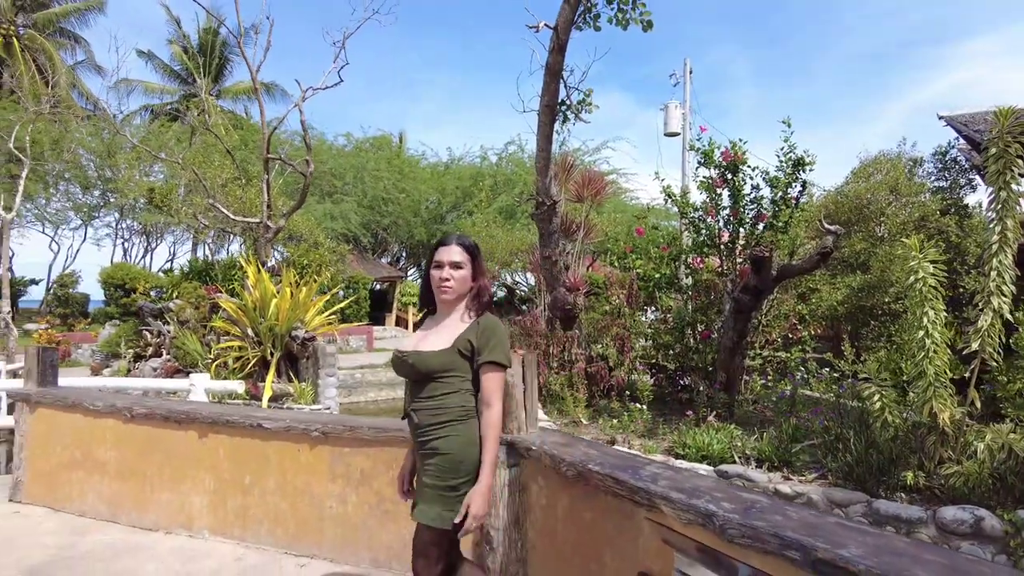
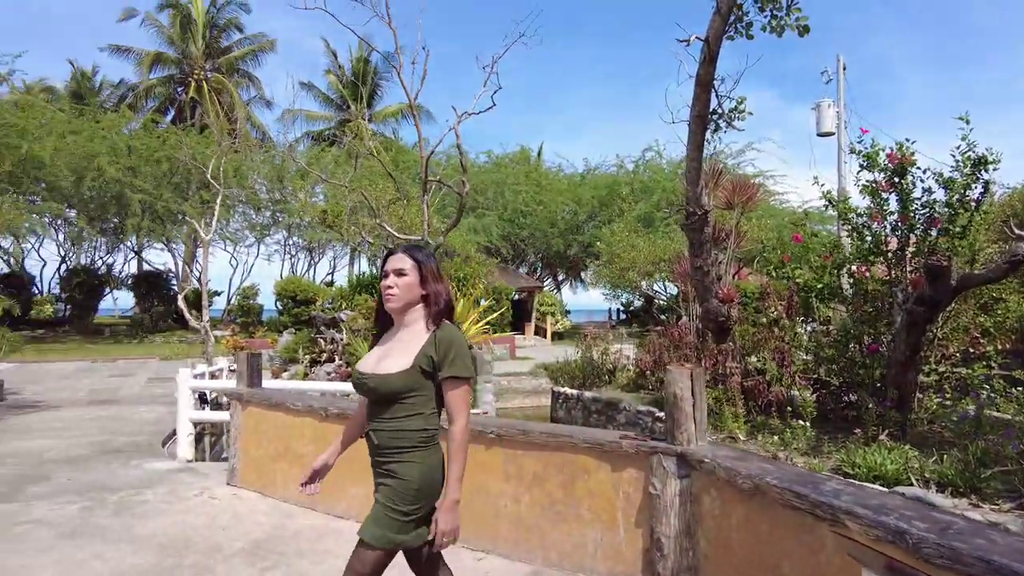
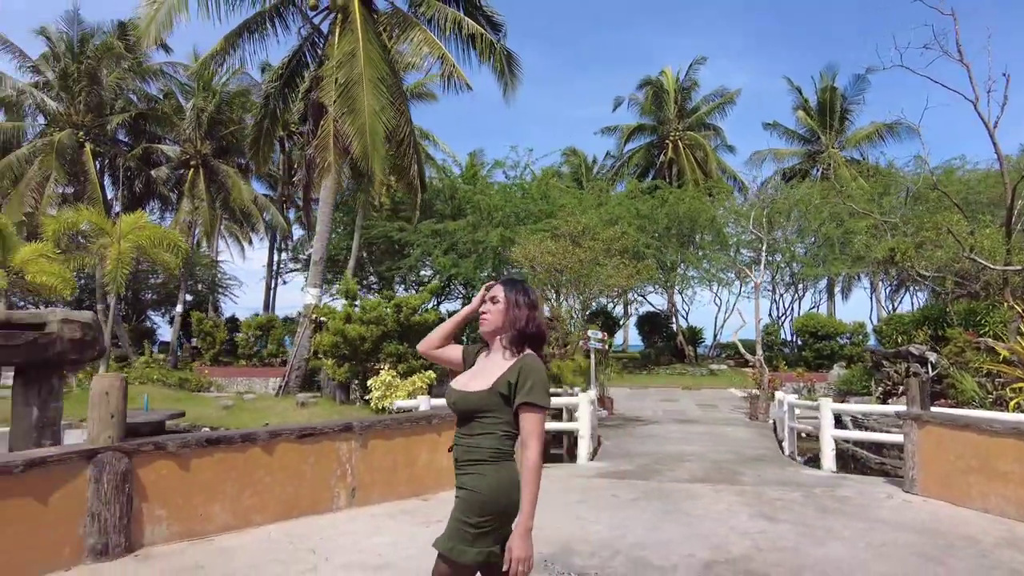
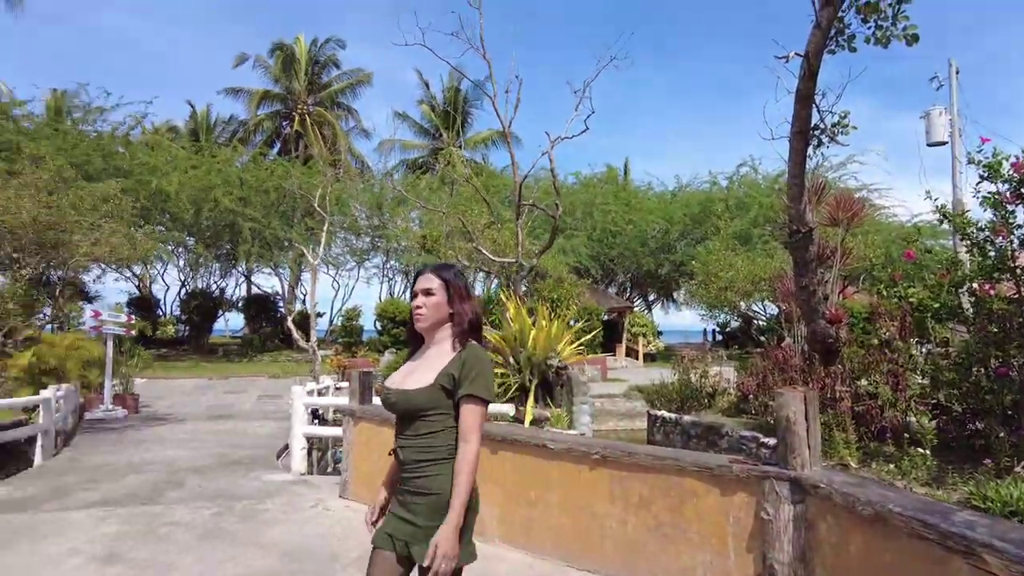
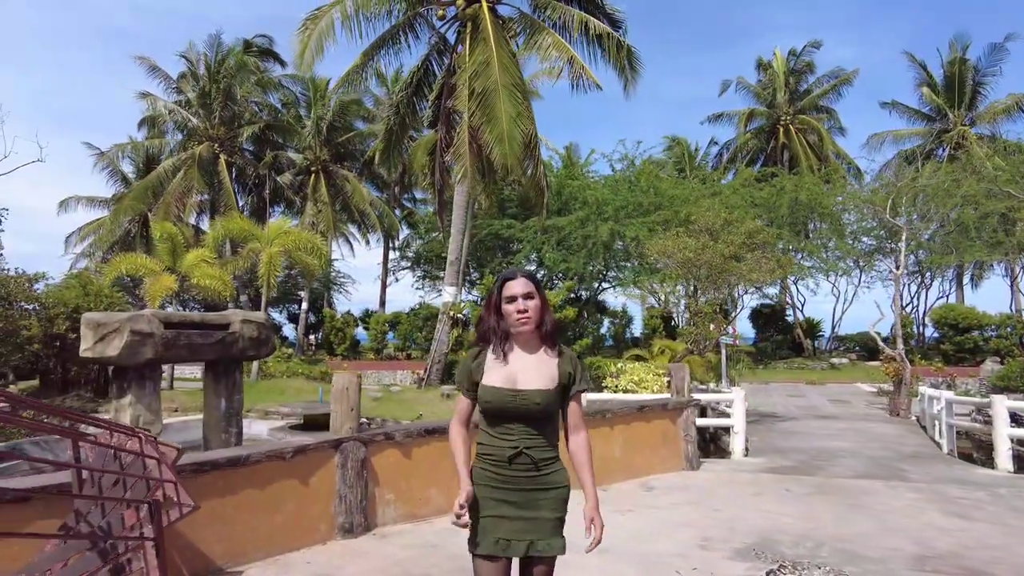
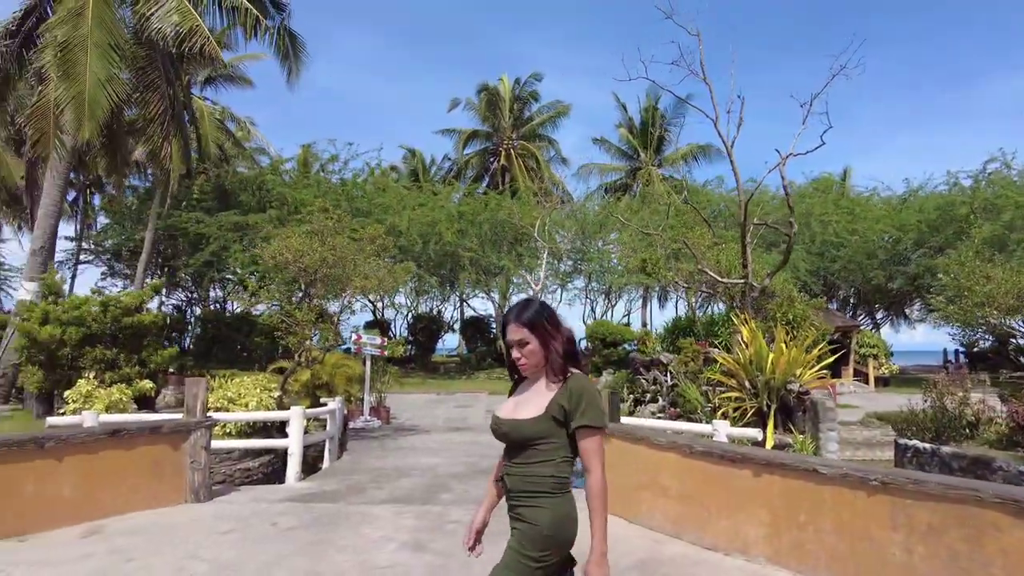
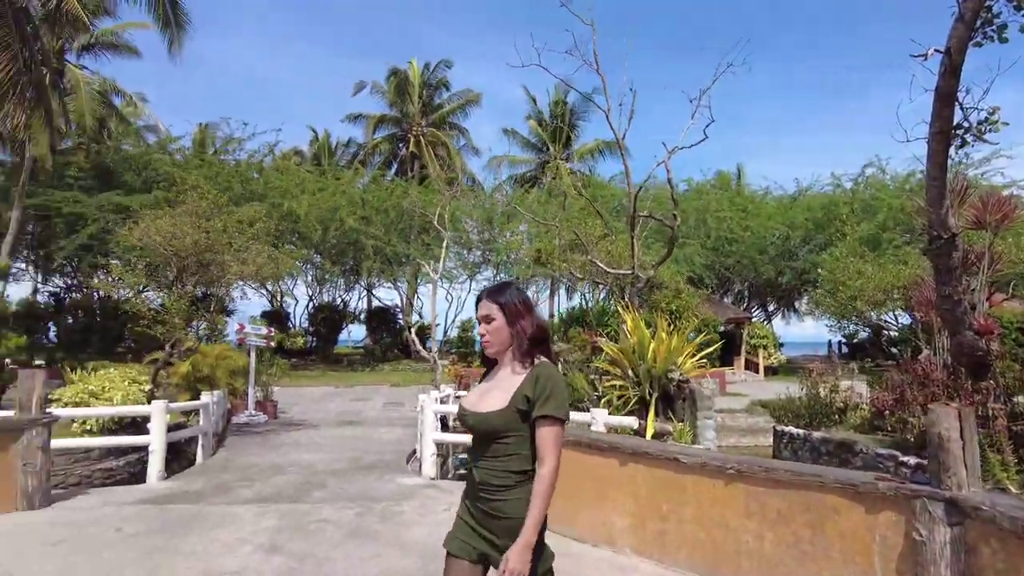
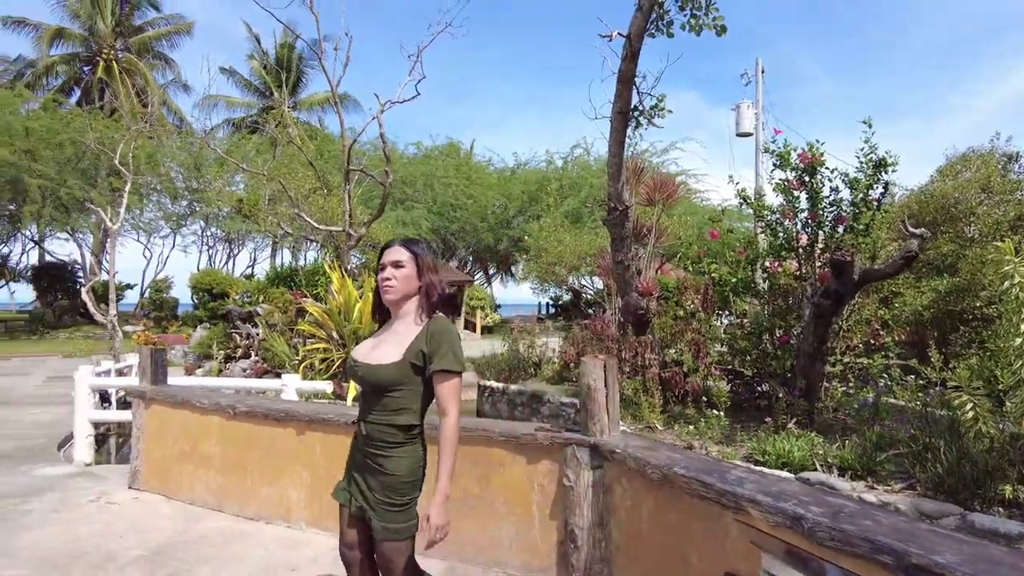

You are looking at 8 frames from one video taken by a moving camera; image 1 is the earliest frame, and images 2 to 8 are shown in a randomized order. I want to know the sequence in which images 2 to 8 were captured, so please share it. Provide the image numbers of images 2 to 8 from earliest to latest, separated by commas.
8, 2, 4, 7, 6, 3, 5
